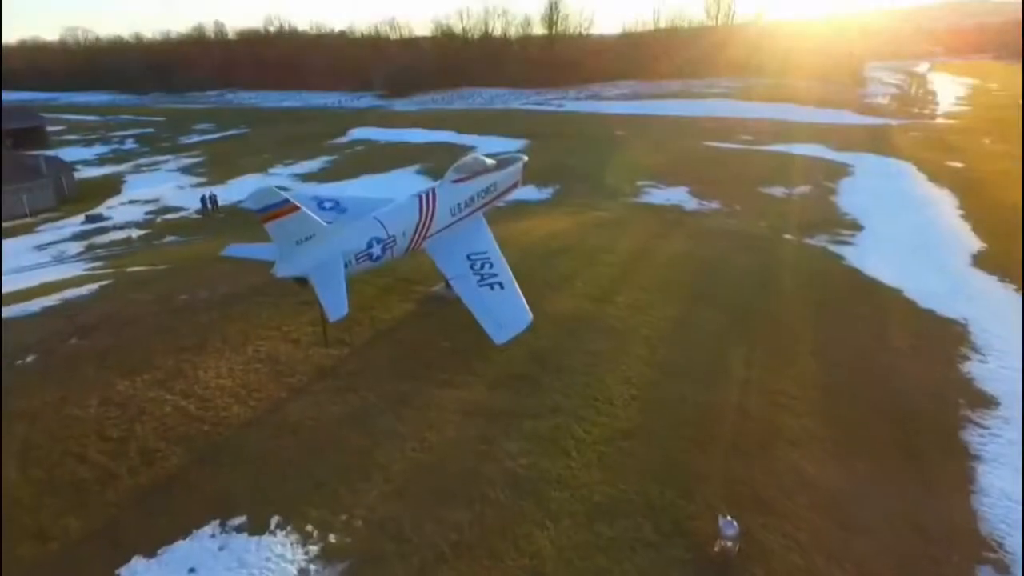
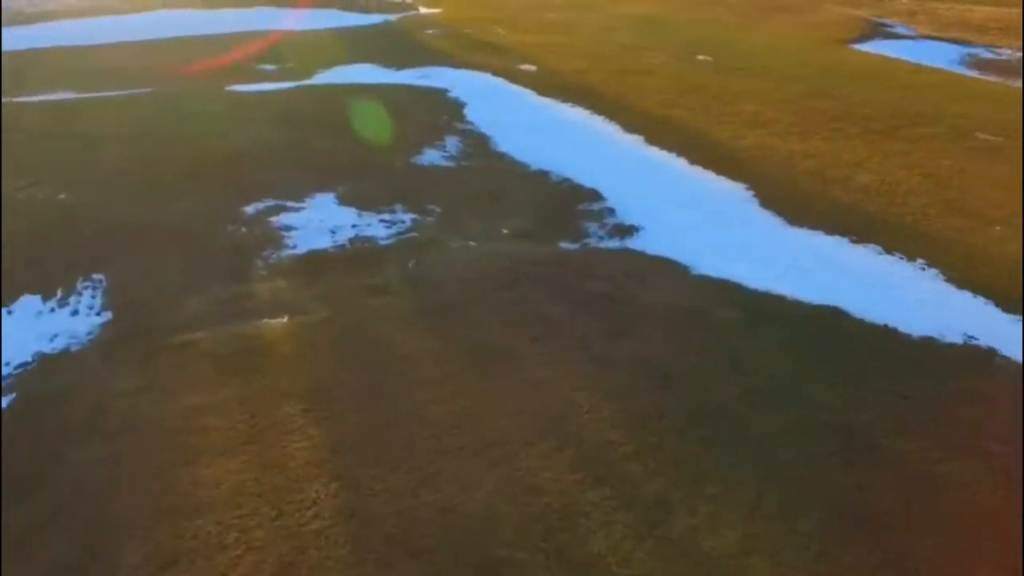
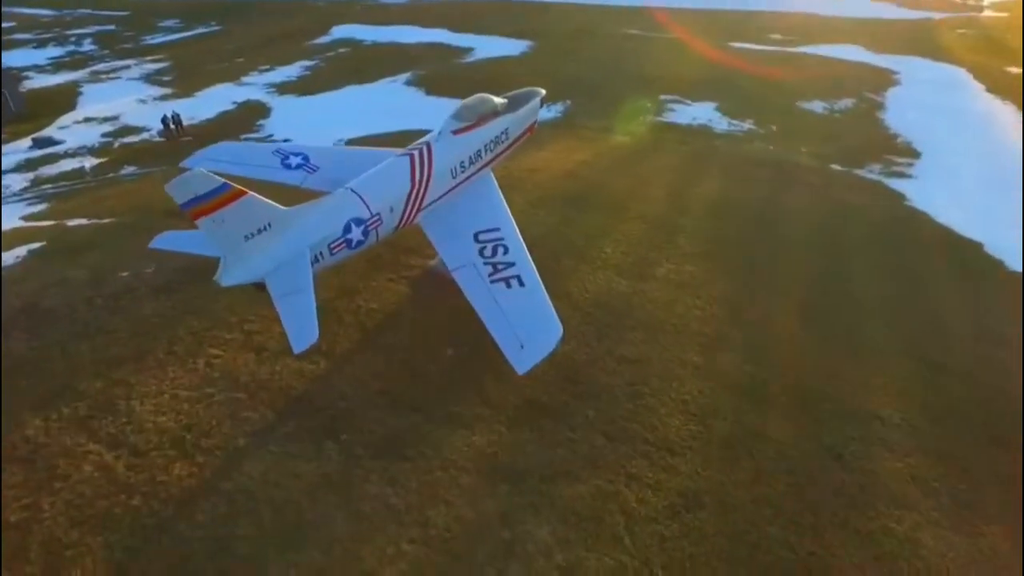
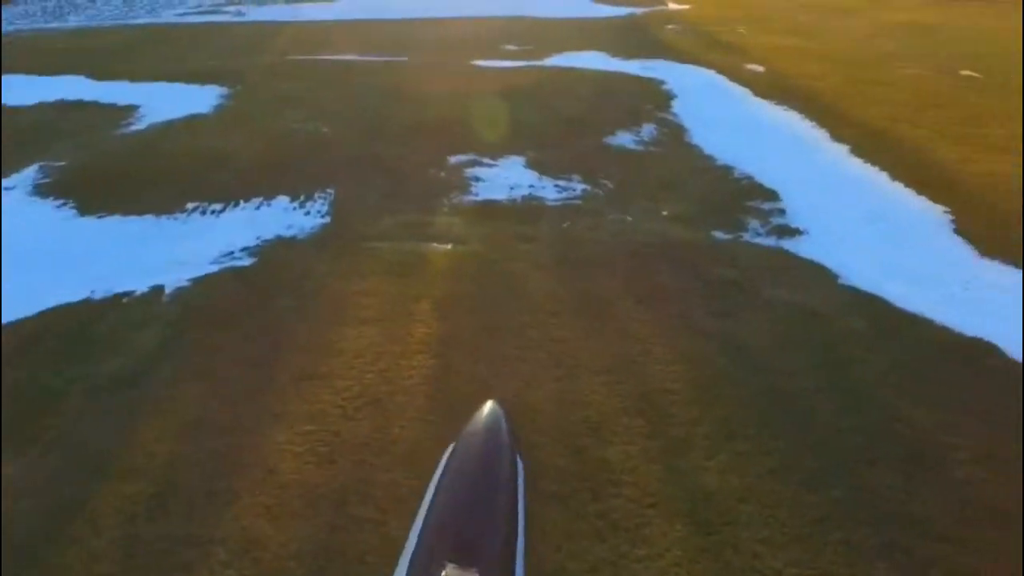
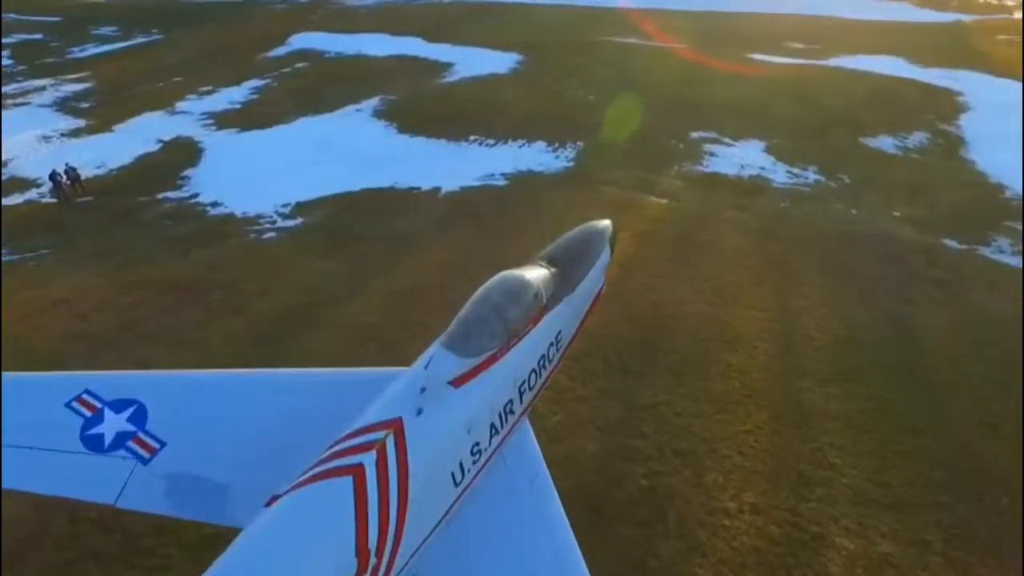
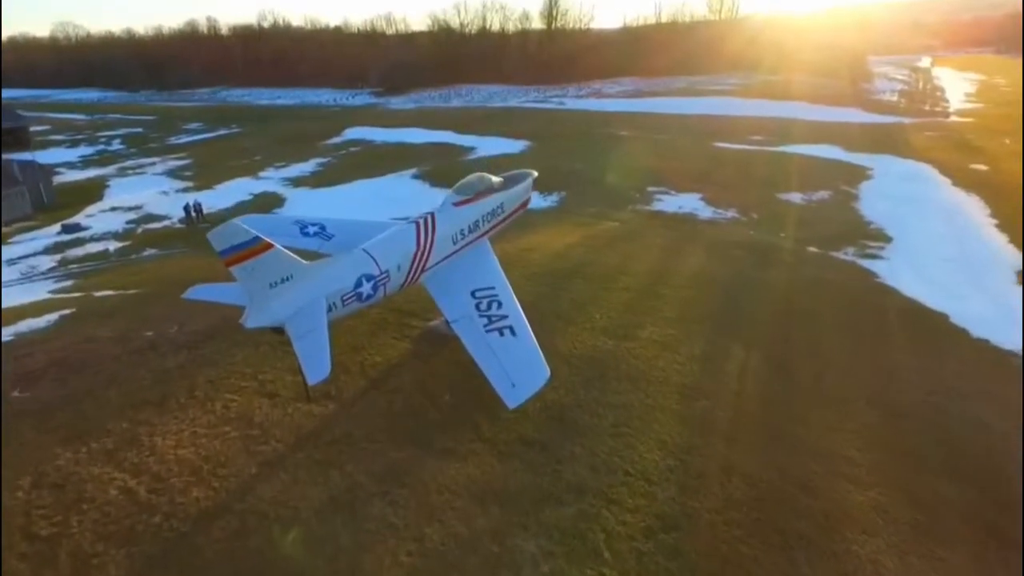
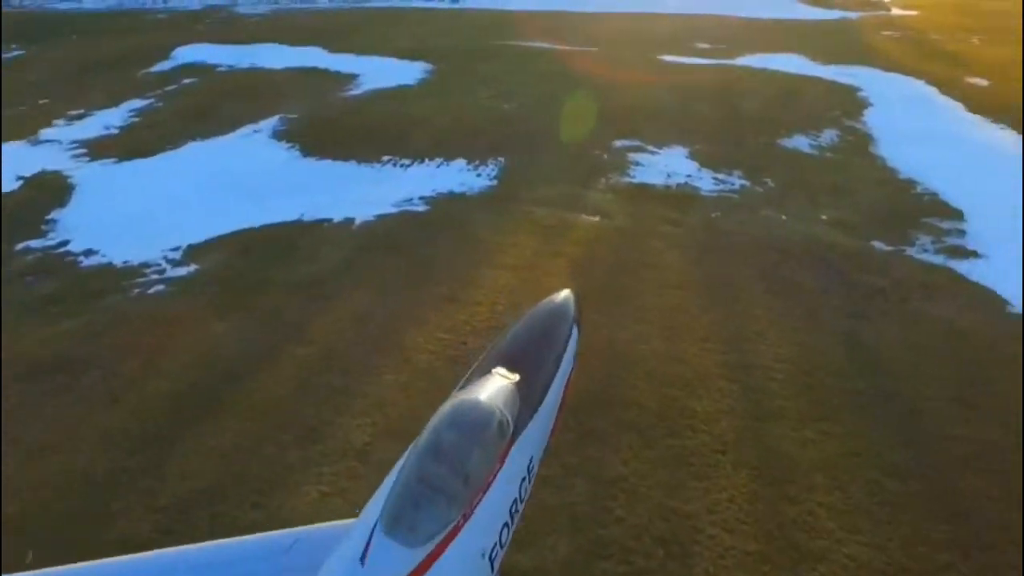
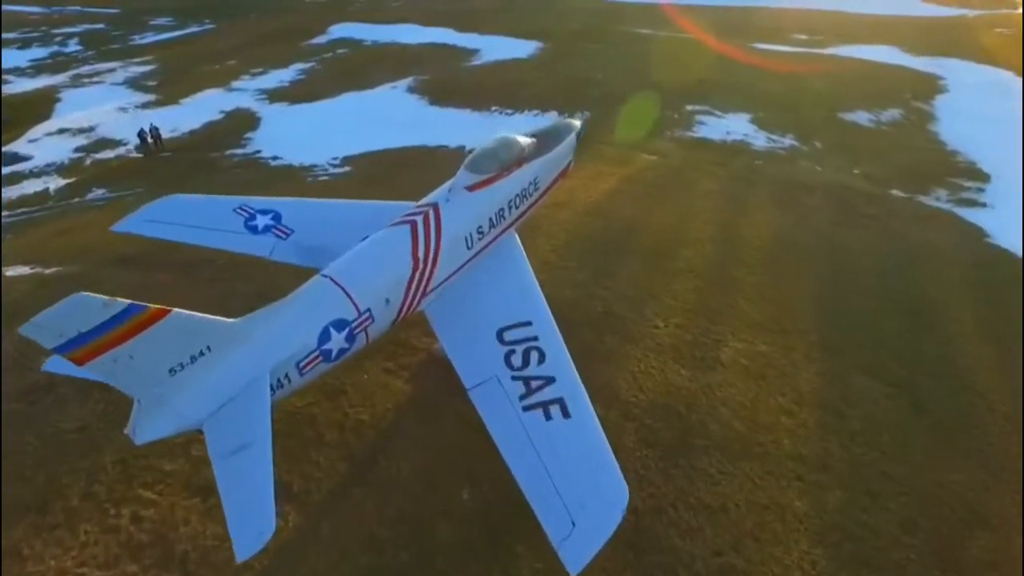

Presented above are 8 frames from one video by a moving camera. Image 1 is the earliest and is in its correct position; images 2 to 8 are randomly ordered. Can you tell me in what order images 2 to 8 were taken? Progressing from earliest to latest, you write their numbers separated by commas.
6, 3, 8, 5, 7, 4, 2
